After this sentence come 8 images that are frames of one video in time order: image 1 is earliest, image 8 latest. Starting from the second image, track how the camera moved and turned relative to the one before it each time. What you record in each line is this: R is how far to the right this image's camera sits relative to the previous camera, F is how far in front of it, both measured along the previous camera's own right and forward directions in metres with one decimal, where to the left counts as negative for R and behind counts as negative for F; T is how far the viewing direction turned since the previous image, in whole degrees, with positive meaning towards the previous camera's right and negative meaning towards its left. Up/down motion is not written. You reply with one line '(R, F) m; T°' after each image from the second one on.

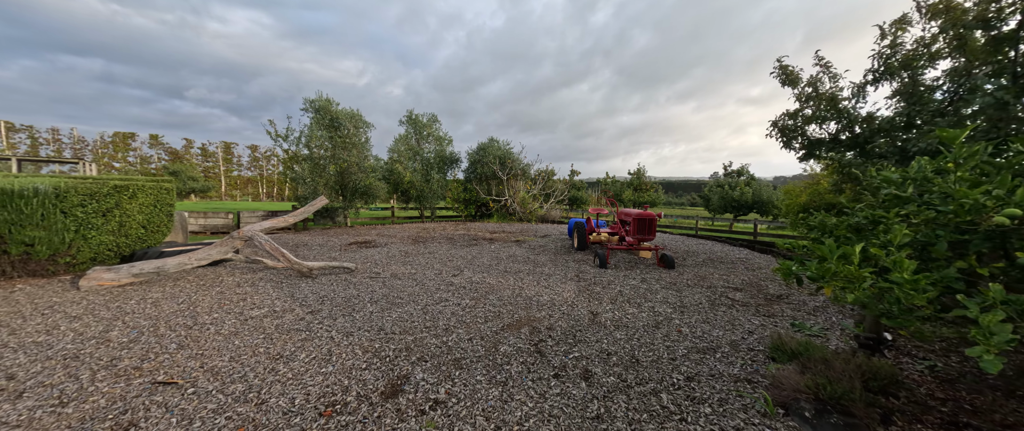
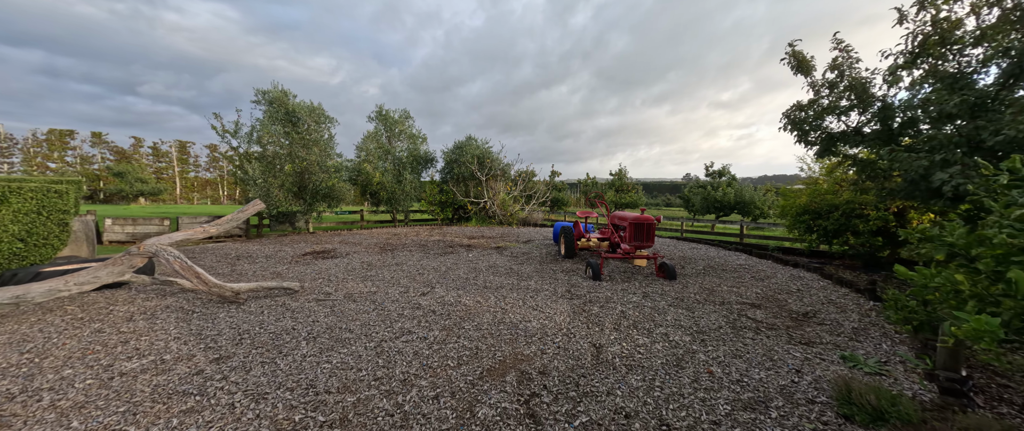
(0.0, +0.8) m; +3°
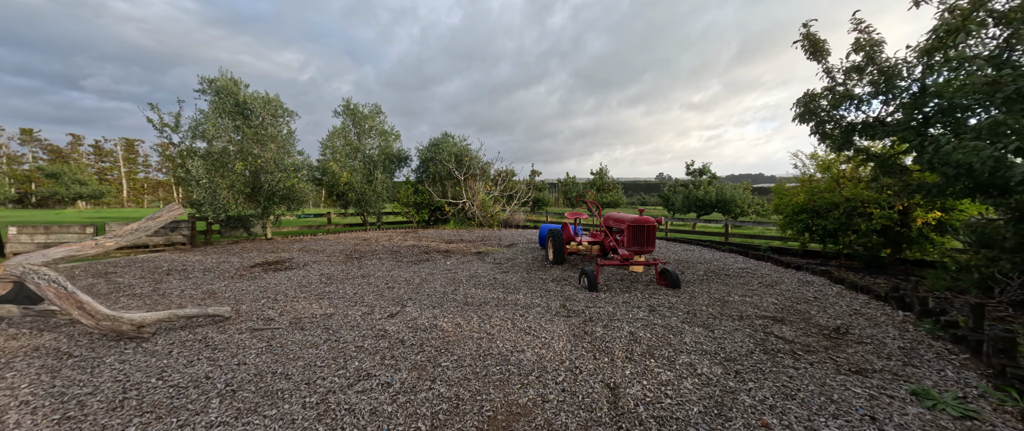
(-0.1, +0.7) m; +4°
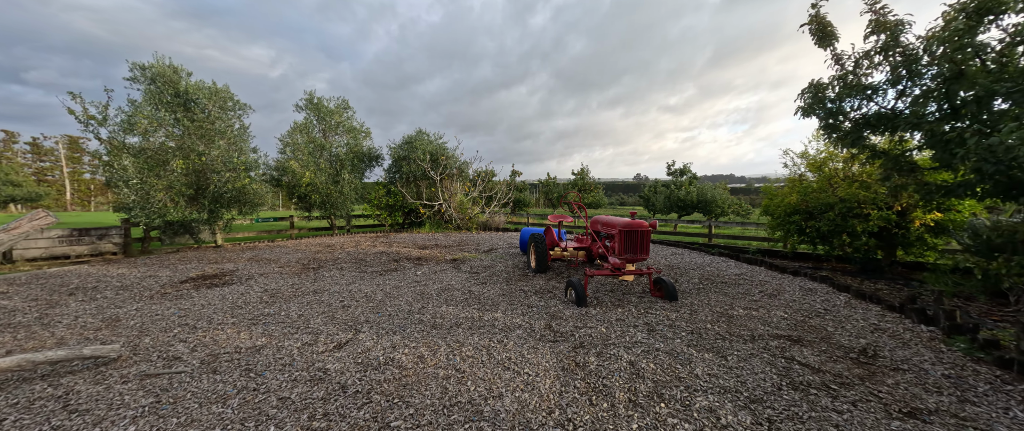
(+0.1, +0.6) m; +3°
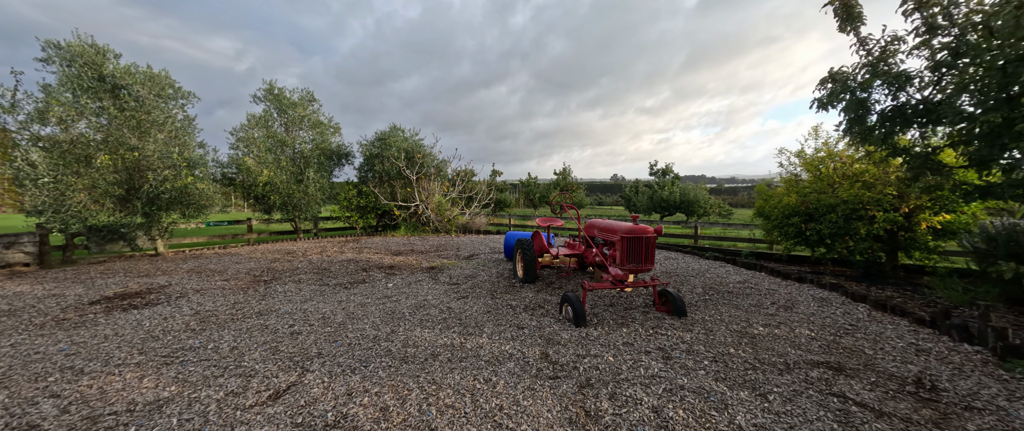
(-0.1, +0.6) m; +3°
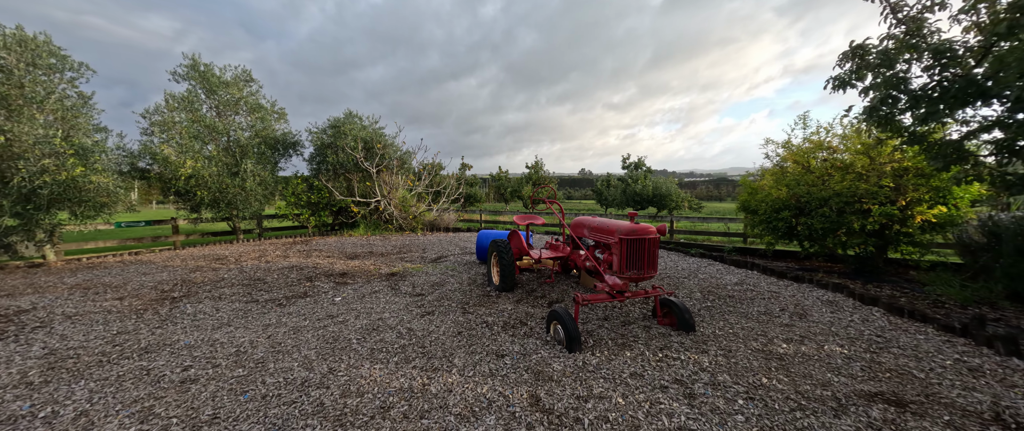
(0.0, +0.8) m; +5°
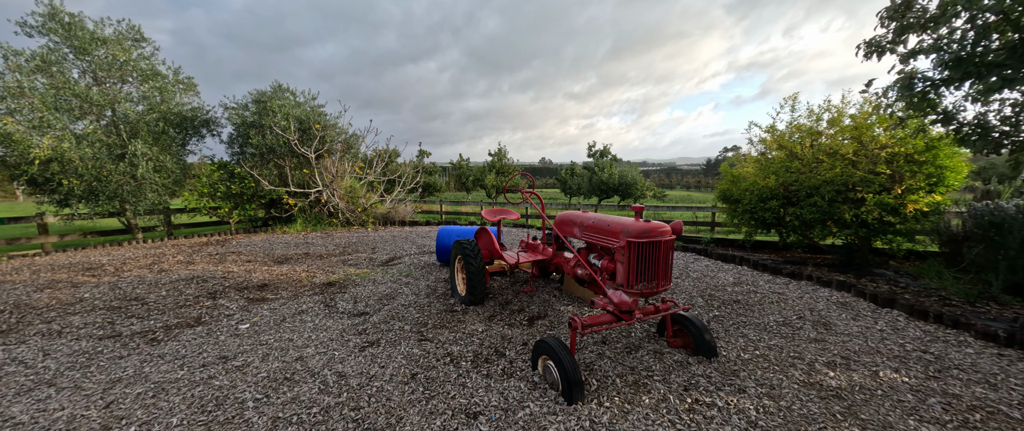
(-0.1, +0.9) m; +6°
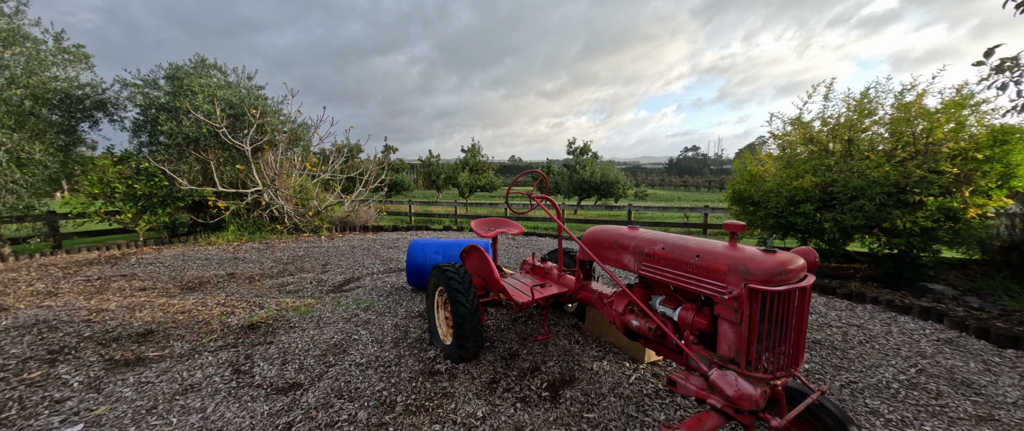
(-0.3, +1.1) m; +5°
